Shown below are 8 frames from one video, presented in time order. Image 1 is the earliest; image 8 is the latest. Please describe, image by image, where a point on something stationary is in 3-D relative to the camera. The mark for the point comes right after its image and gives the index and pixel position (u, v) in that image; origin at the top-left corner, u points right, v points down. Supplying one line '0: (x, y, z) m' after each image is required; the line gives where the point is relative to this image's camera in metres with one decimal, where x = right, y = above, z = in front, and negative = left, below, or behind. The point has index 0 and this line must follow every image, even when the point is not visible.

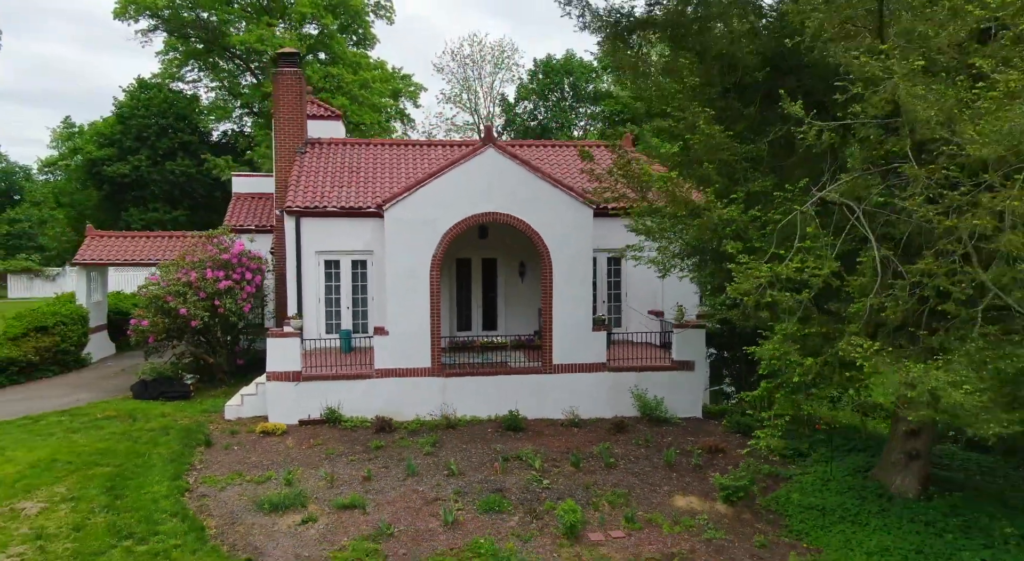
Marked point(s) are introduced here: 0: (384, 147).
0: (-2.2, +2.4, +13.5) m
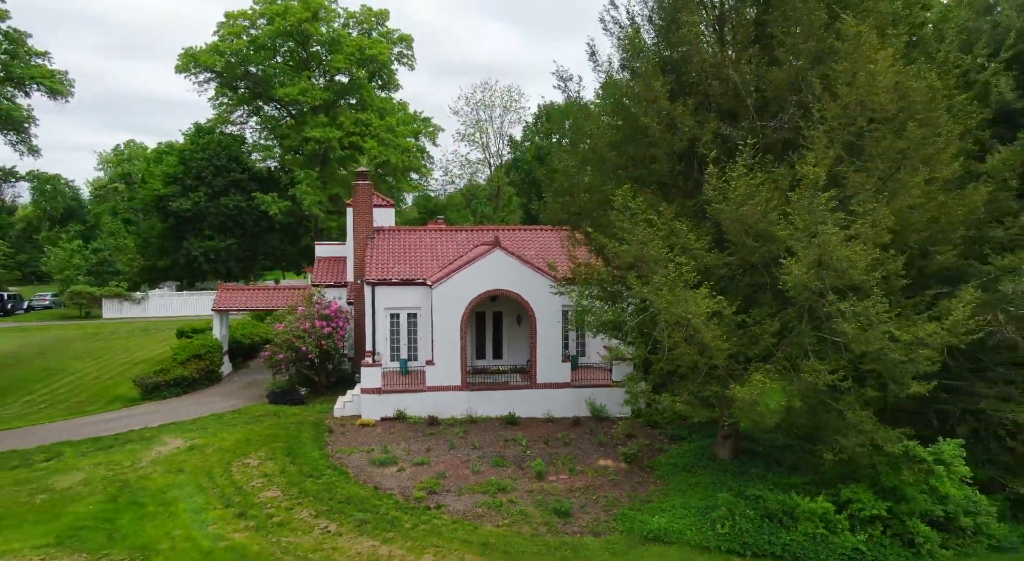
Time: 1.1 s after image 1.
0: (-2.2, +1.3, +20.0) m
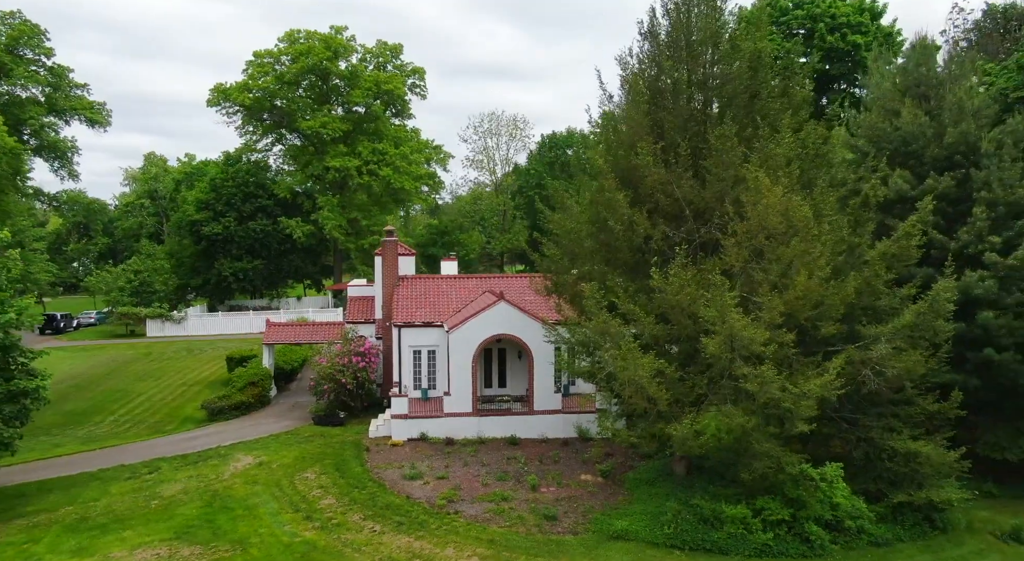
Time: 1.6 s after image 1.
0: (-2.1, +0.1, +23.9) m
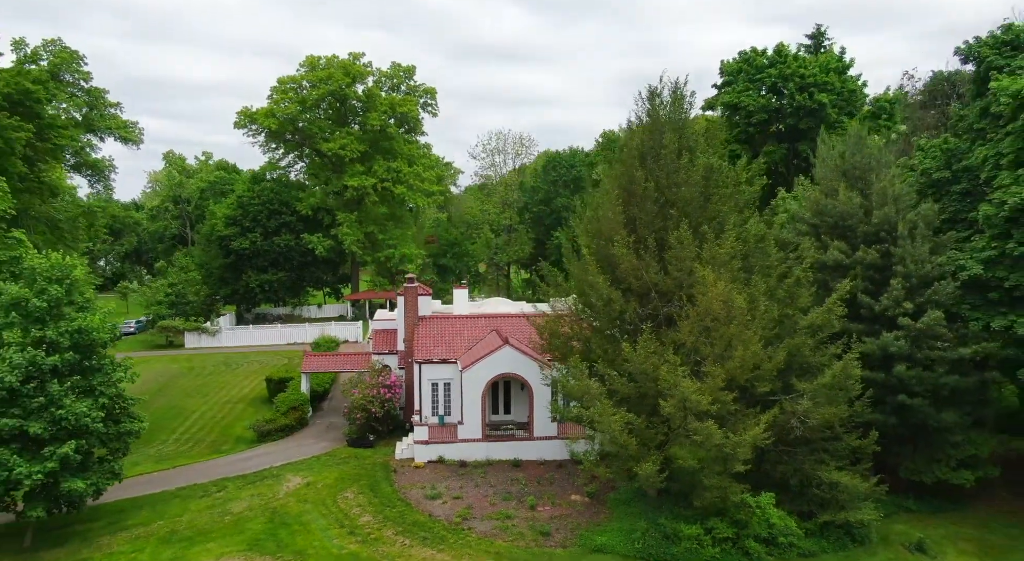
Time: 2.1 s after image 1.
0: (-2.0, -1.3, +27.8) m
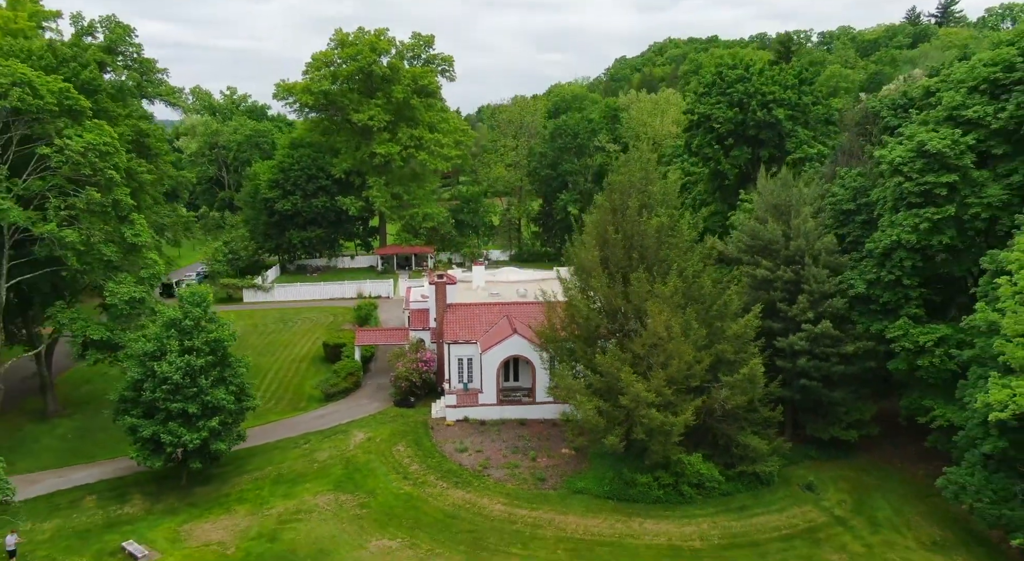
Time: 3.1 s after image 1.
0: (-1.6, -1.1, +35.5) m
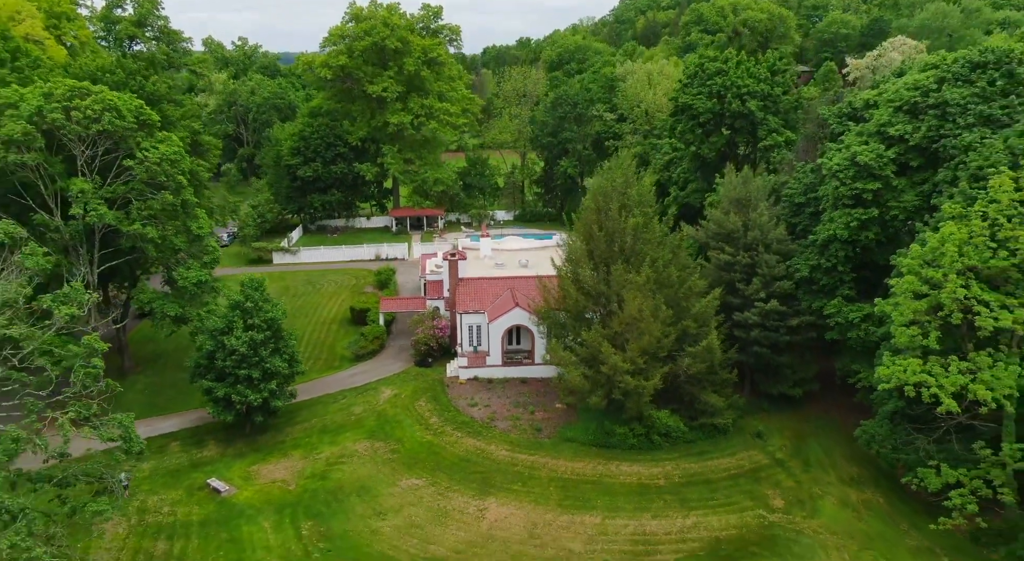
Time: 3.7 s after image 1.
0: (-1.5, +0.1, +41.2) m
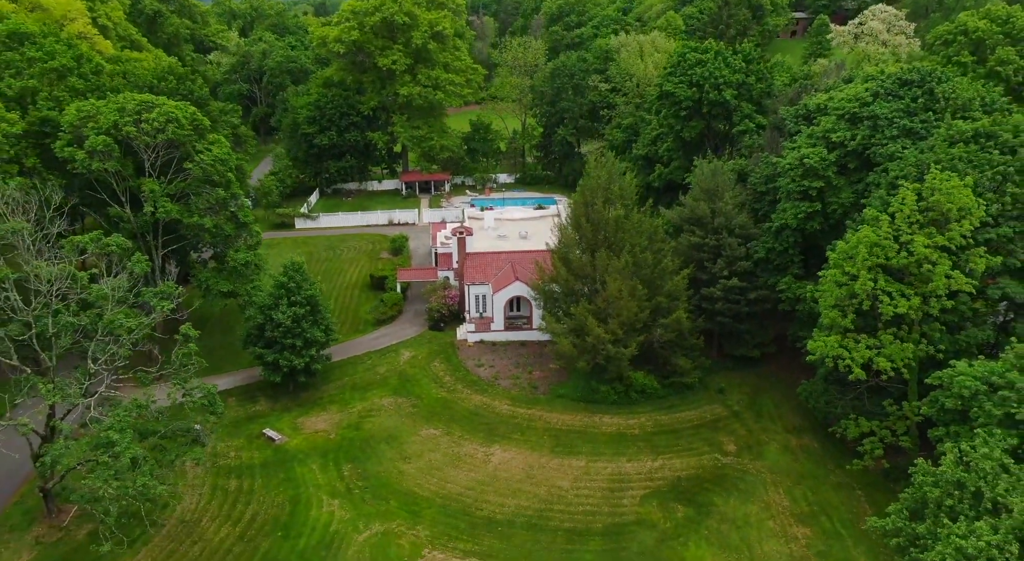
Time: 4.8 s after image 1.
0: (-1.4, +1.6, +47.1) m
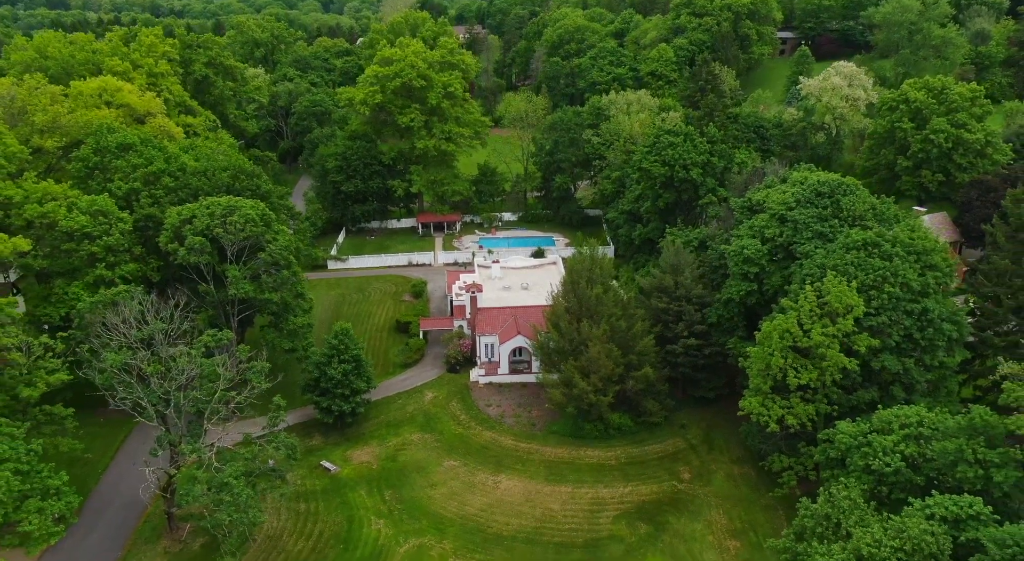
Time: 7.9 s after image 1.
0: (-1.2, -2.0, +57.2) m
